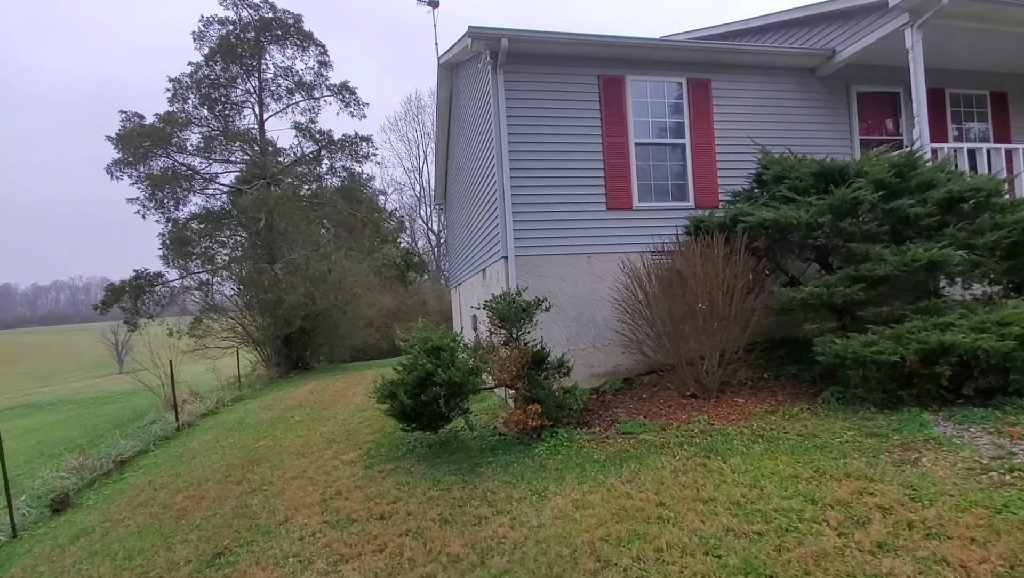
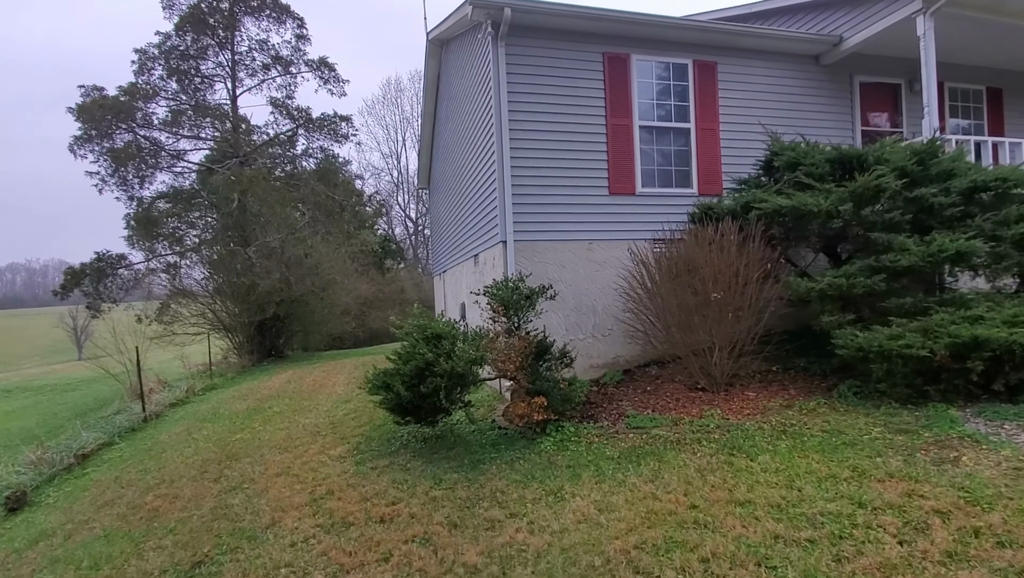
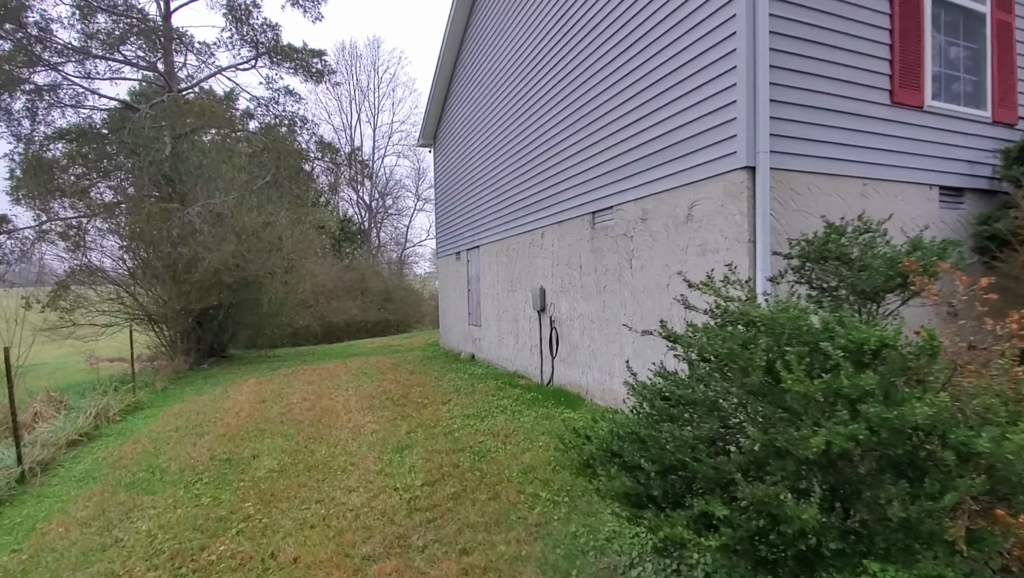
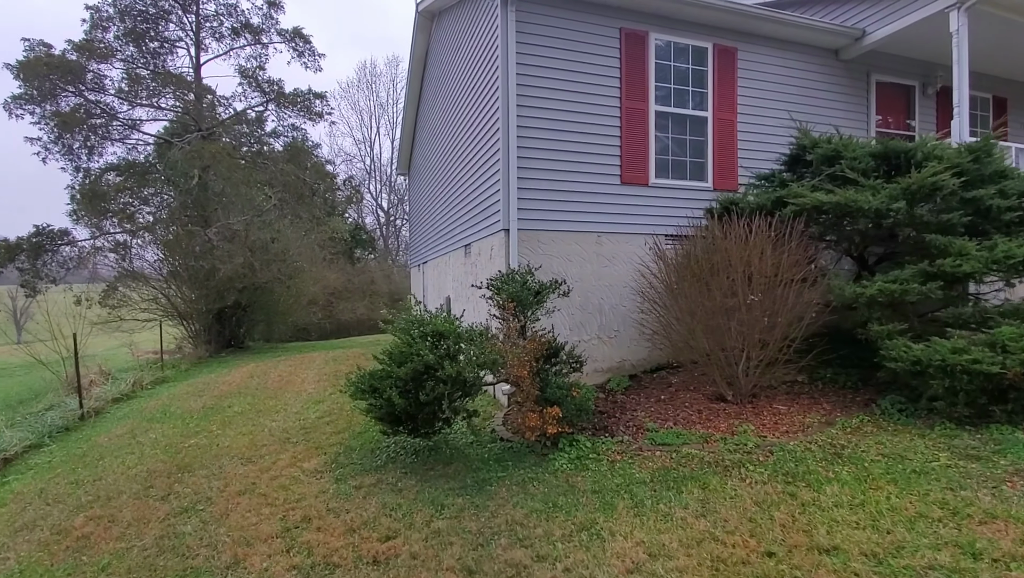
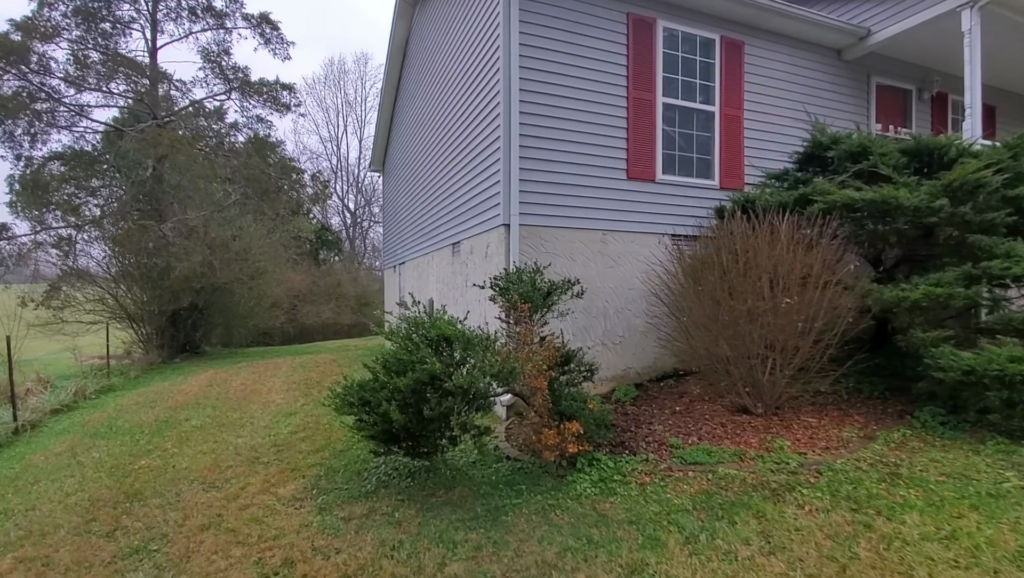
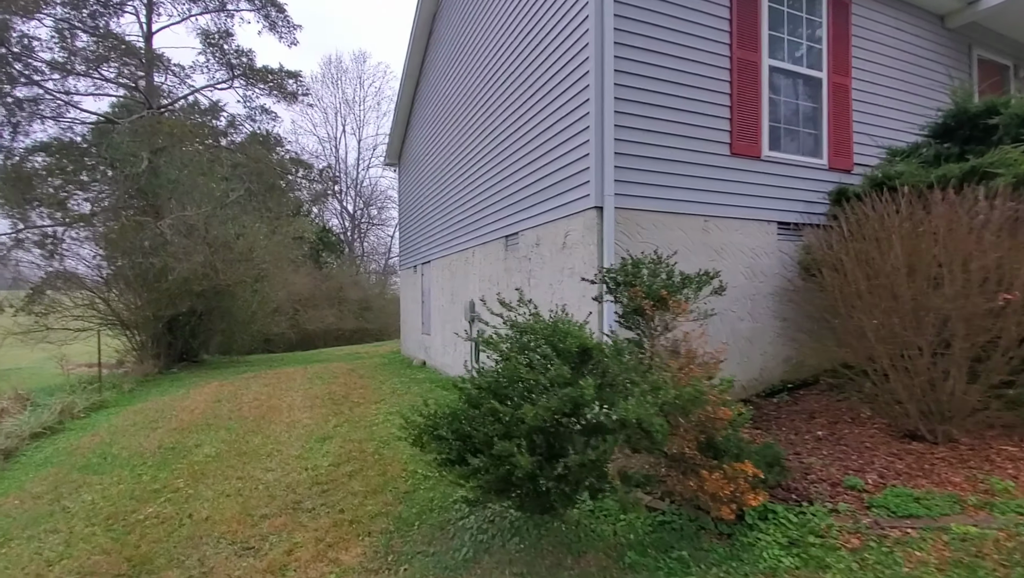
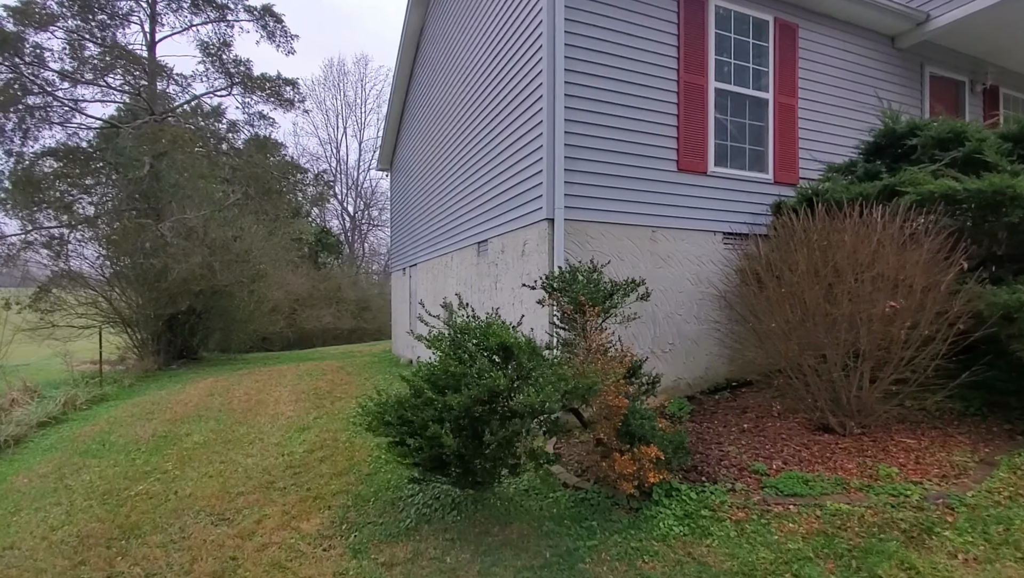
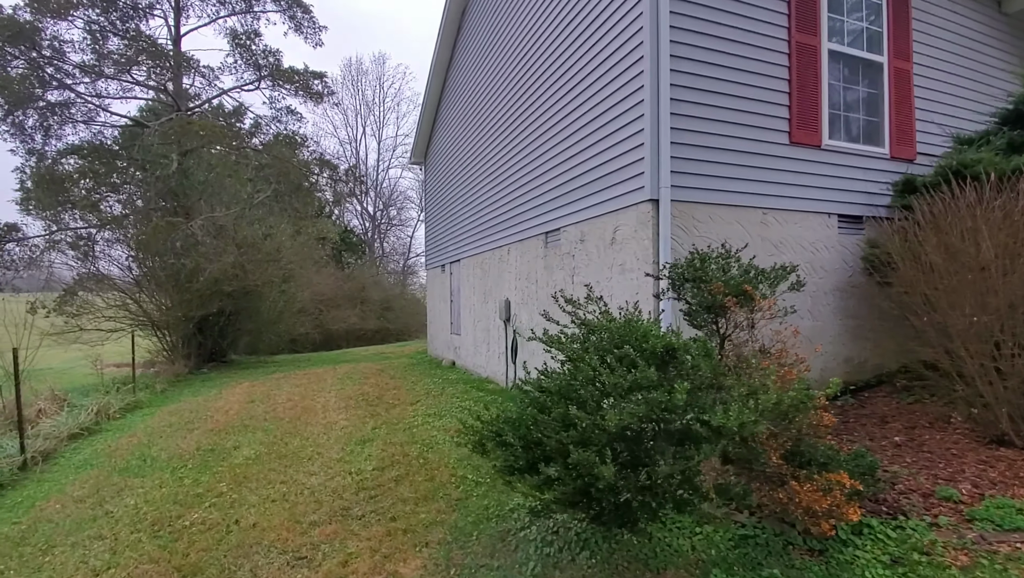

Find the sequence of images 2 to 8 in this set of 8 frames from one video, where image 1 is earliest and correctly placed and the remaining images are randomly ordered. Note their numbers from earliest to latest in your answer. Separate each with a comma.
2, 4, 5, 7, 6, 8, 3
